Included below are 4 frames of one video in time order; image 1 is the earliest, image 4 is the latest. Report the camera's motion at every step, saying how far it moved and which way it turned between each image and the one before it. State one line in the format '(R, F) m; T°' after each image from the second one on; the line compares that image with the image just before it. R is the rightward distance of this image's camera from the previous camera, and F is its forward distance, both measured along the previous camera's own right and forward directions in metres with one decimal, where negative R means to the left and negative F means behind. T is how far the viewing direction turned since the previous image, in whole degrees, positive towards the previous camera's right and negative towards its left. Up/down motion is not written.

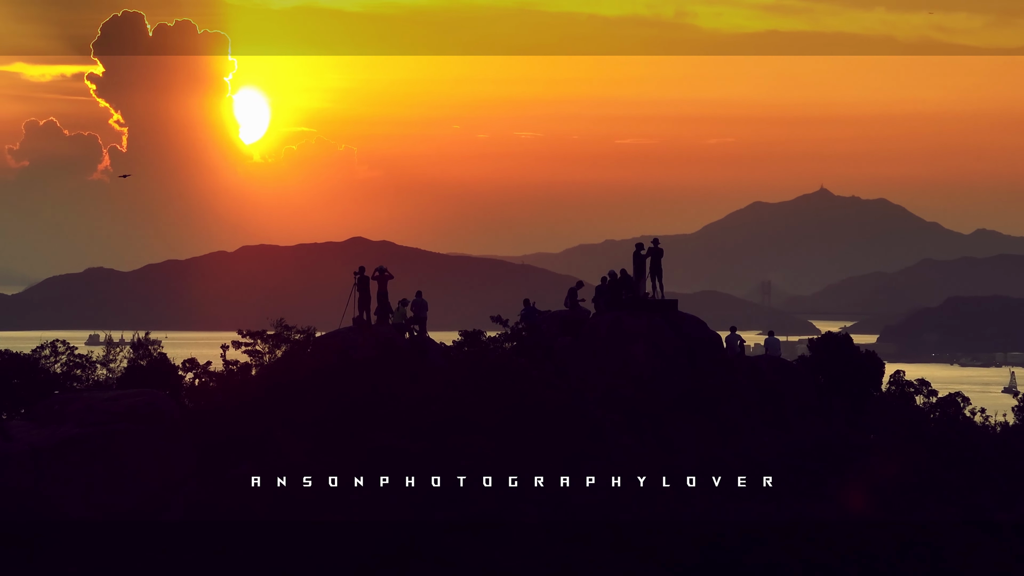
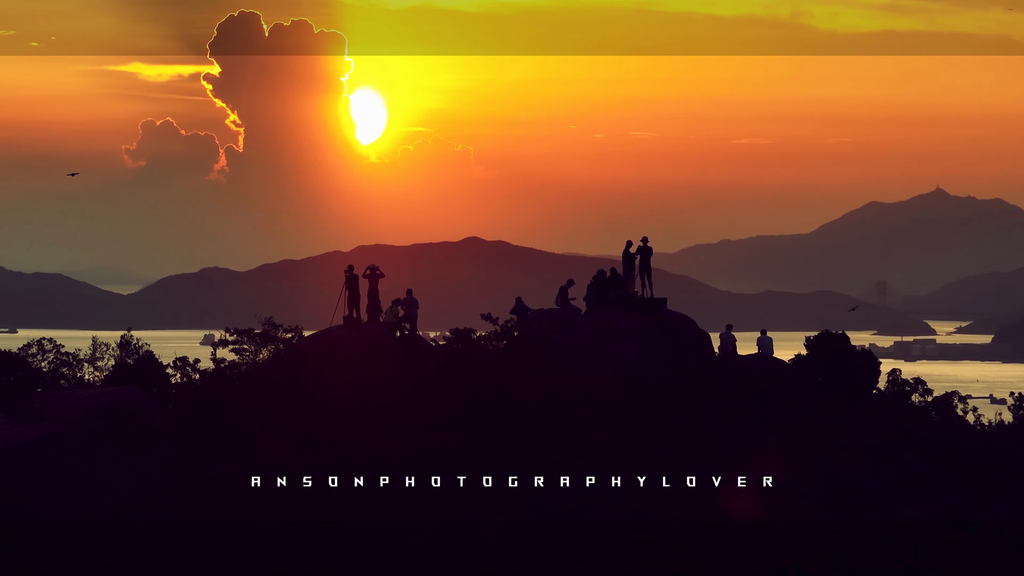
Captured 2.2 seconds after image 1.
(+1.3, -0.2) m; -1°
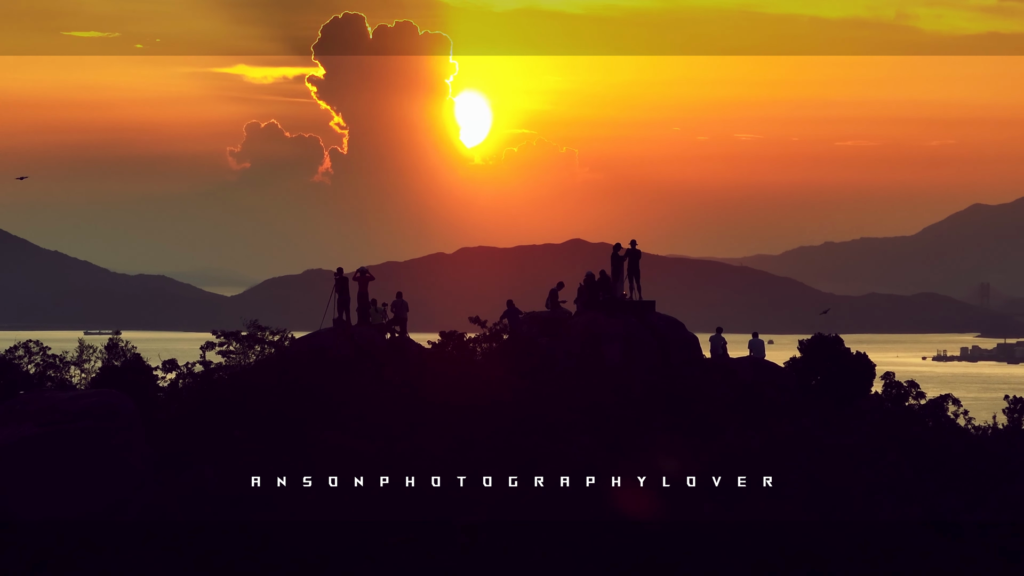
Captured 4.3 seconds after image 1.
(+1.5, -0.4) m; -1°
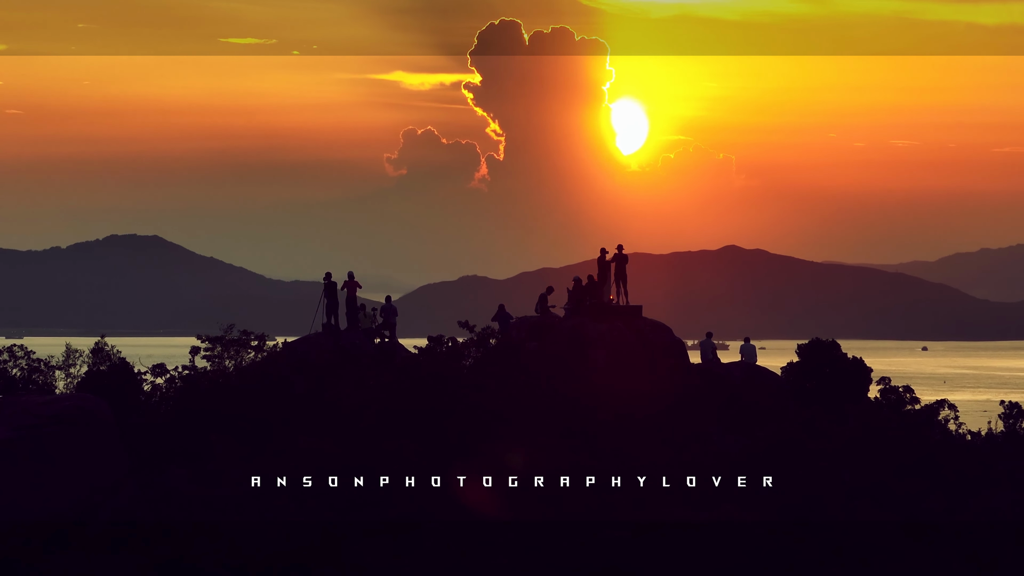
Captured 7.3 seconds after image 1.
(+1.7, -0.3) m; -1°
